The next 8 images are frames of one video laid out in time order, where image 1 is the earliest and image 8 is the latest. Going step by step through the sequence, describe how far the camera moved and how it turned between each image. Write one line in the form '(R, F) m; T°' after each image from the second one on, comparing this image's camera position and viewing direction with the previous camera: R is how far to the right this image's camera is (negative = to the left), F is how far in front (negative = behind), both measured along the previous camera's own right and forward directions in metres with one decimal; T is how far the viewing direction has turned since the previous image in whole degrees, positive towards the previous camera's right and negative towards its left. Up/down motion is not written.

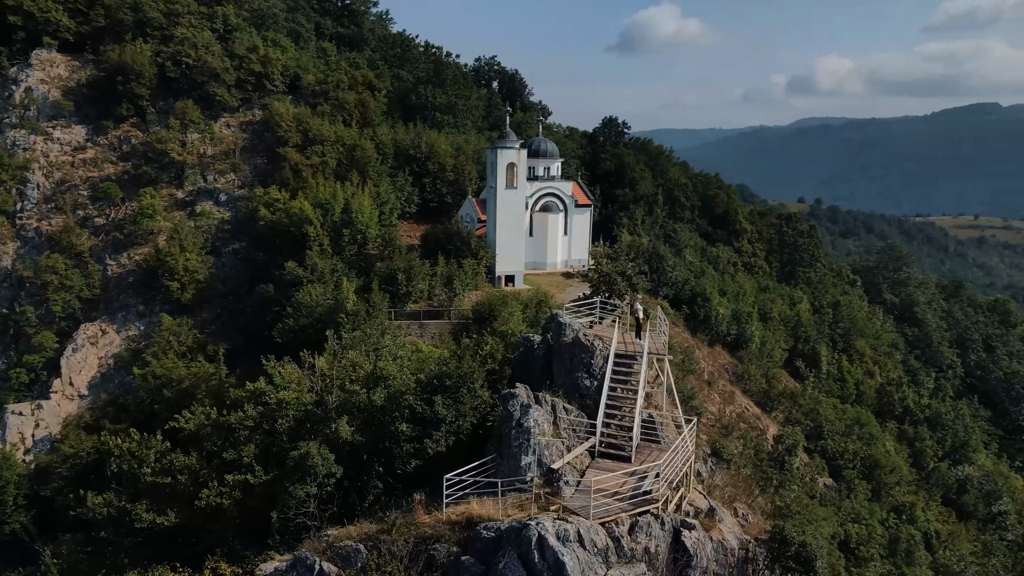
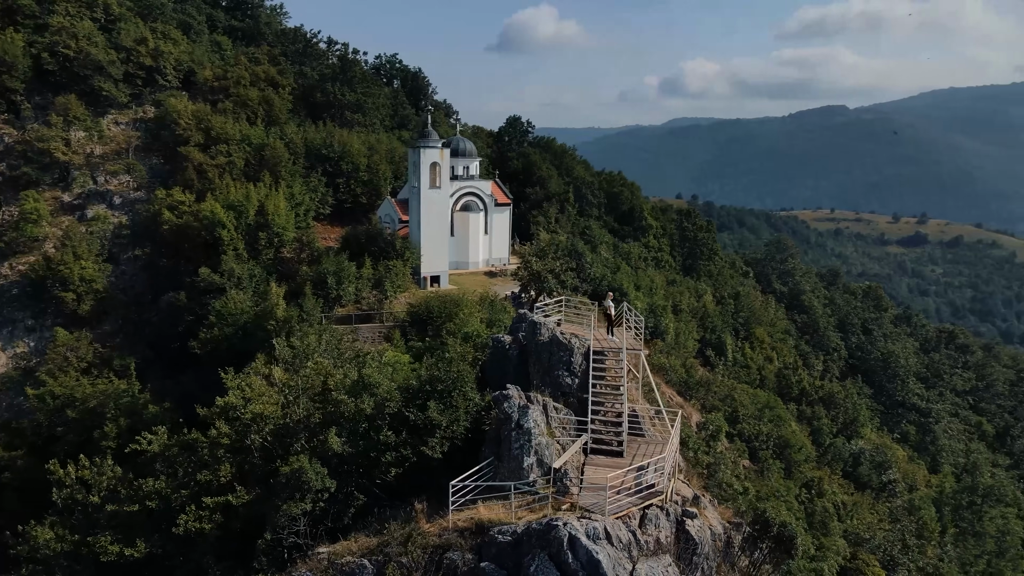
(-1.7, +0.2) m; +9°
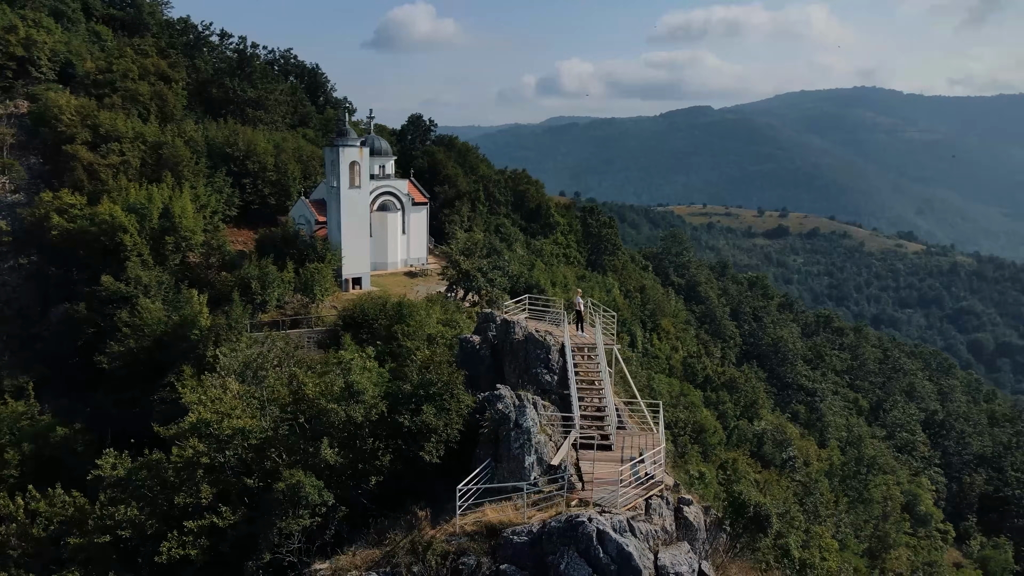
(-1.7, +0.2) m; +9°
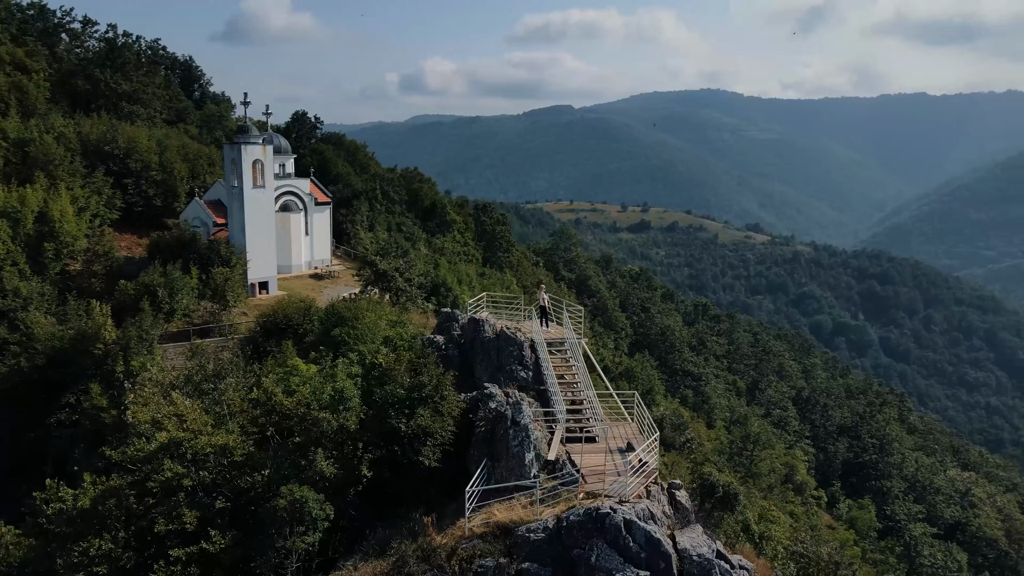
(-1.9, +0.2) m; +10°
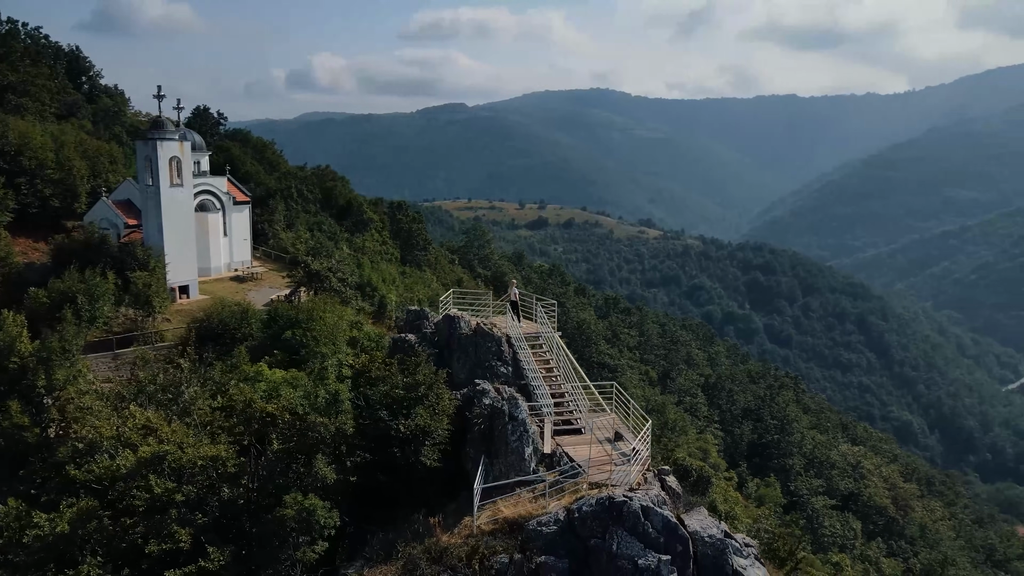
(-1.5, +0.1) m; +8°
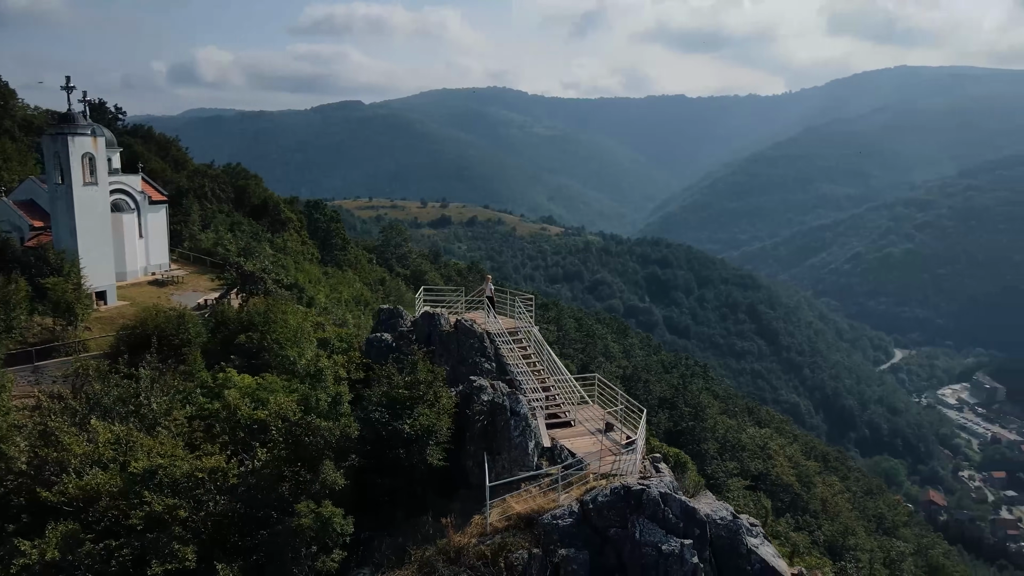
(-1.5, +0.2) m; +7°
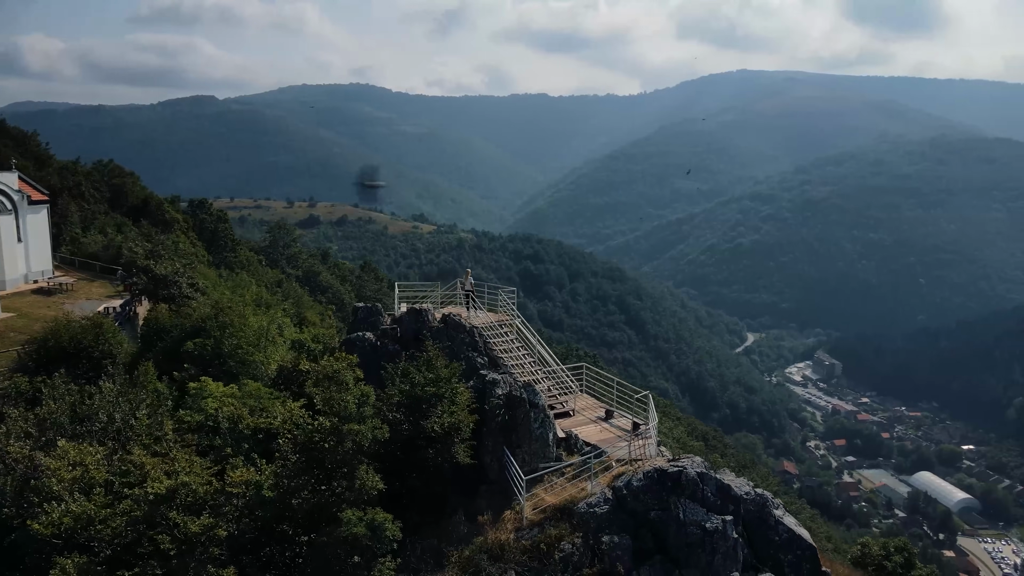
(-2.2, +0.3) m; +10°
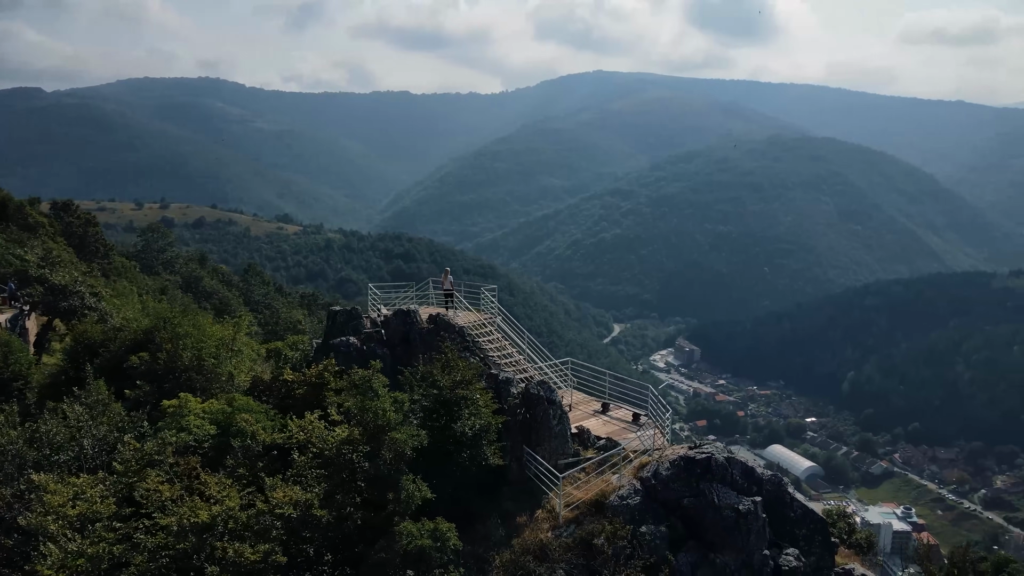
(-2.2, +0.4) m; +10°
